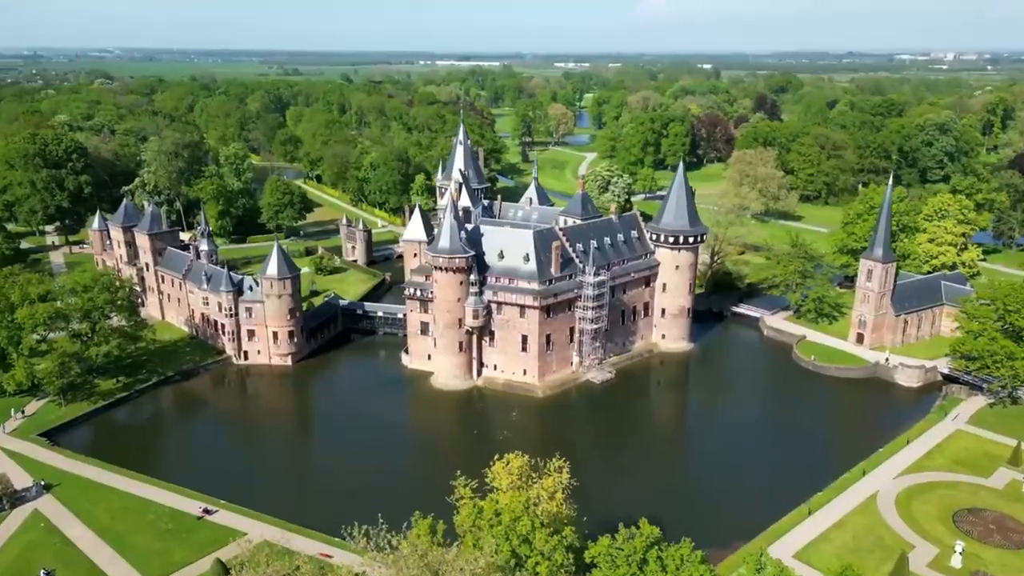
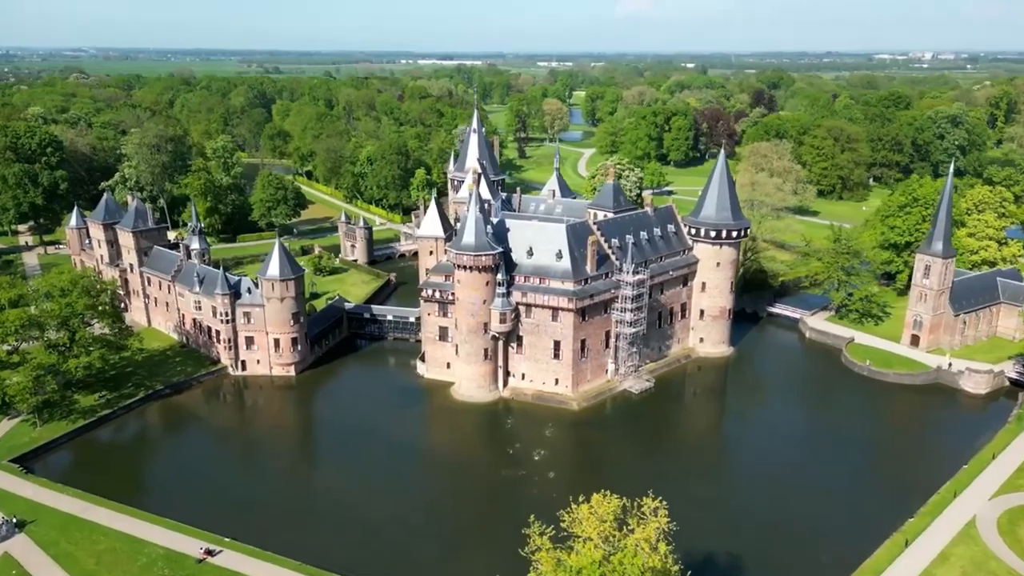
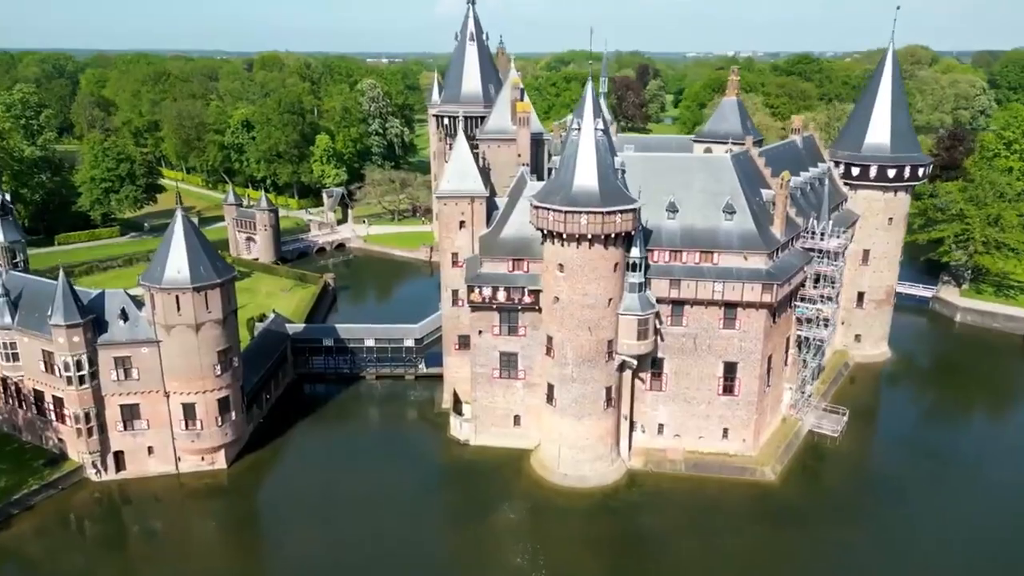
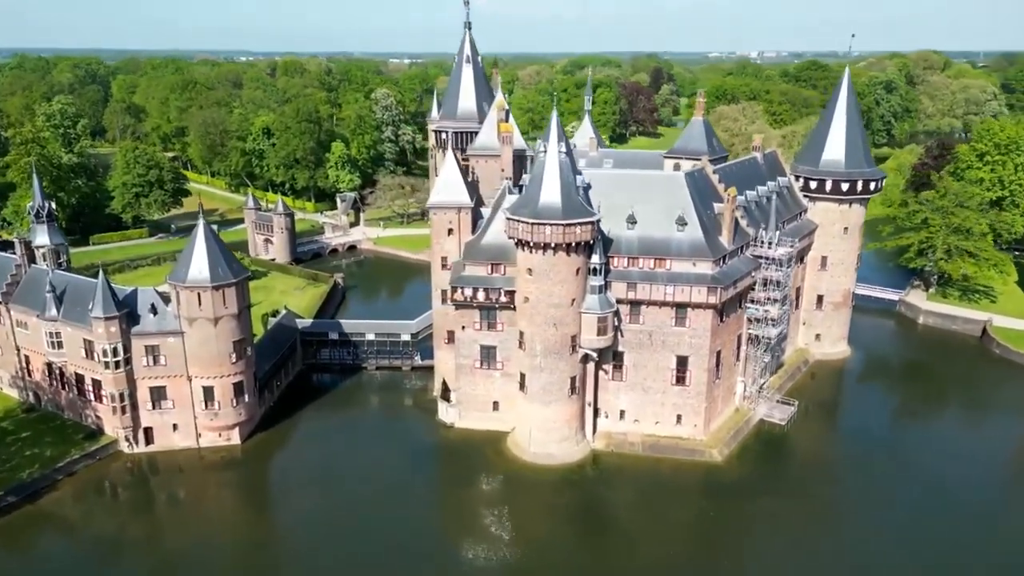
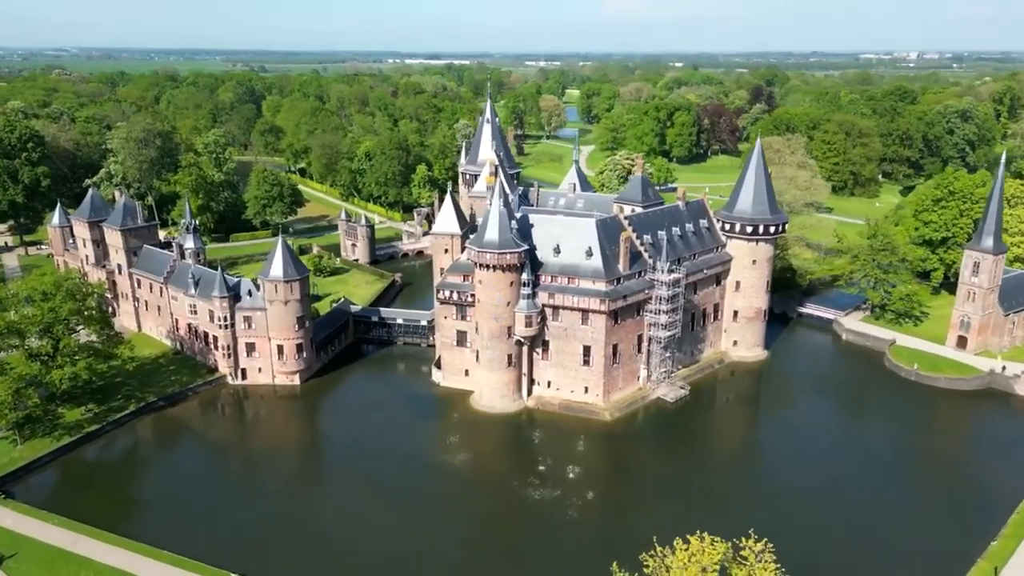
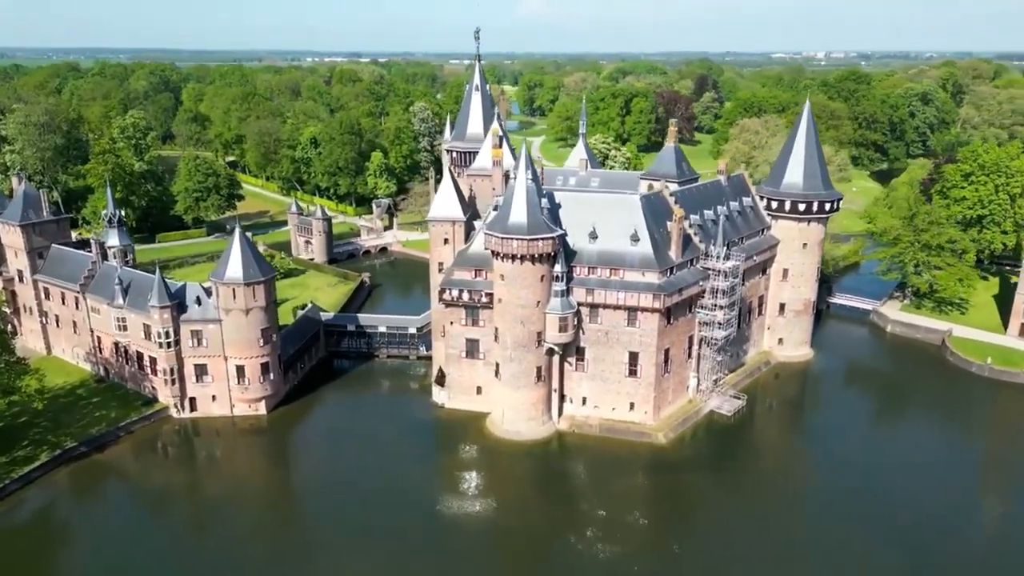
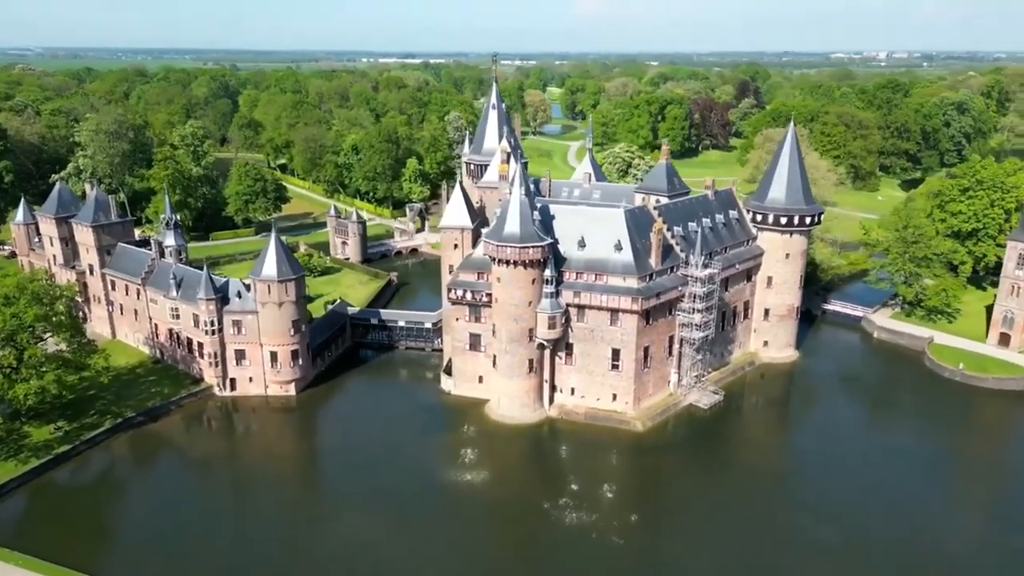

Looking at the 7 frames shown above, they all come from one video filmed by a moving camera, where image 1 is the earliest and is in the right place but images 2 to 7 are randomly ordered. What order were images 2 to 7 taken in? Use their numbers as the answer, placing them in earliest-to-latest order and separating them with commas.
2, 5, 7, 6, 4, 3
